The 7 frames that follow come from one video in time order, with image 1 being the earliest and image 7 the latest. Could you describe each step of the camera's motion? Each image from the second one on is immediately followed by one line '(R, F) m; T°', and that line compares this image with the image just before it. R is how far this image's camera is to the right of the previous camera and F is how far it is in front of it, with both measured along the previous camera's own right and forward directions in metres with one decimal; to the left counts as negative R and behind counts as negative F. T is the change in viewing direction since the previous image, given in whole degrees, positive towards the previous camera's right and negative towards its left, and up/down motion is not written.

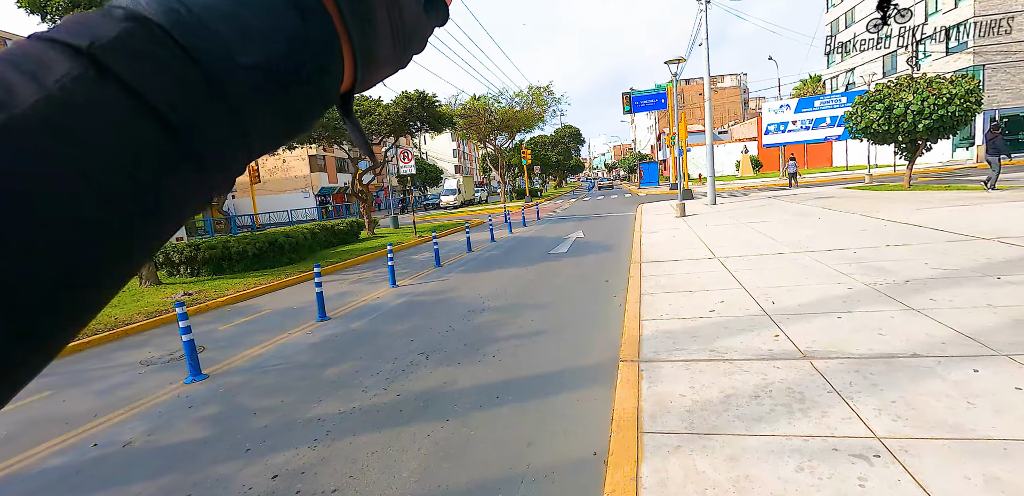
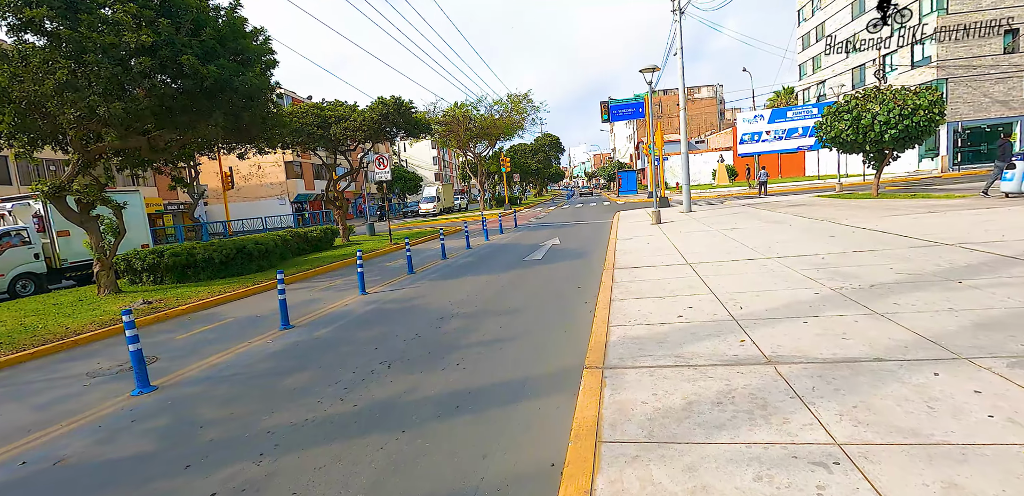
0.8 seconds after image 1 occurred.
(+0.2, +0.1) m; +2°
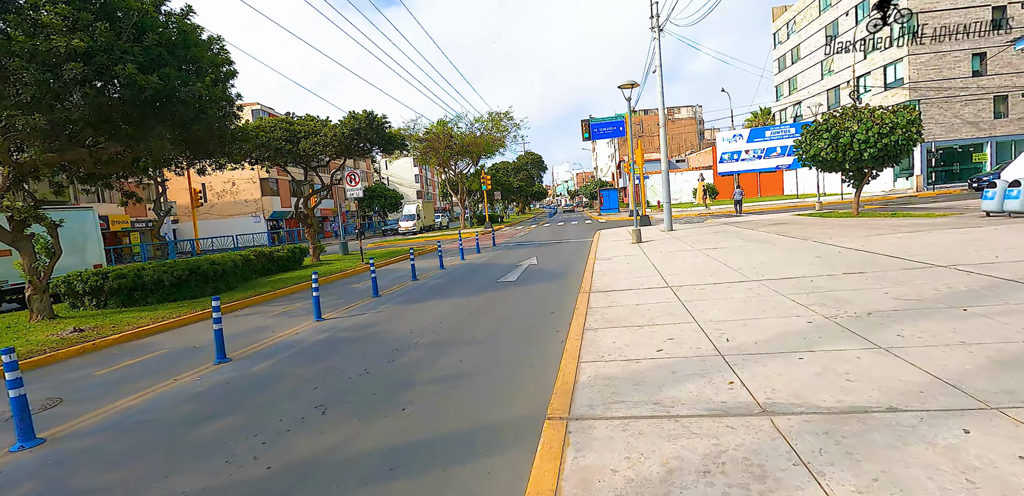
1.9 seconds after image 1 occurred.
(+0.3, +0.7) m; +2°
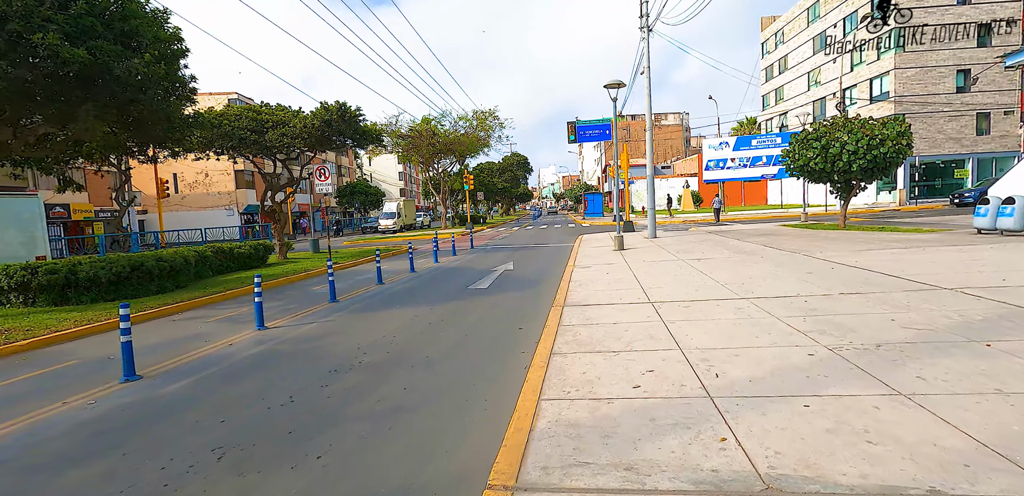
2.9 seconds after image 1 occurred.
(+0.3, +0.8) m; +2°
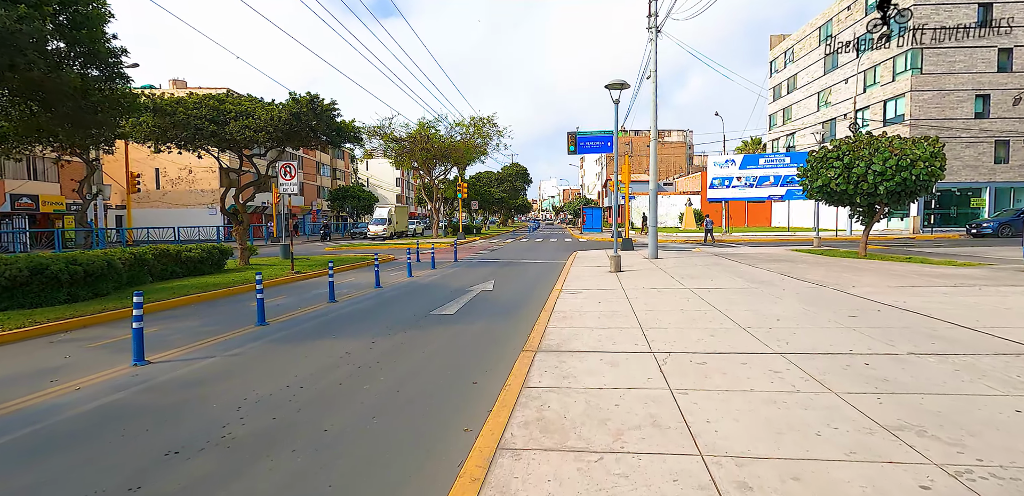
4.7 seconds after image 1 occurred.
(+0.5, +1.8) m; 0°
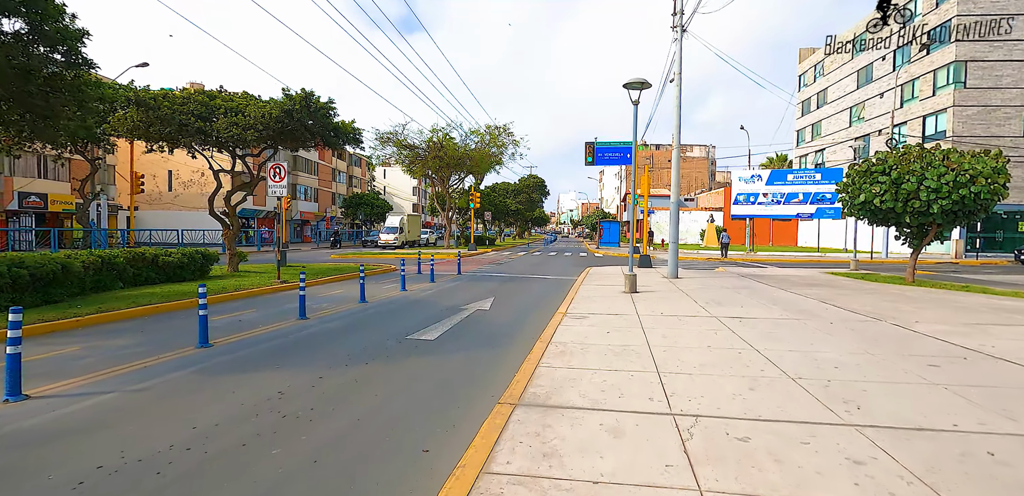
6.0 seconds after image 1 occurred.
(+0.4, +1.4) m; -2°
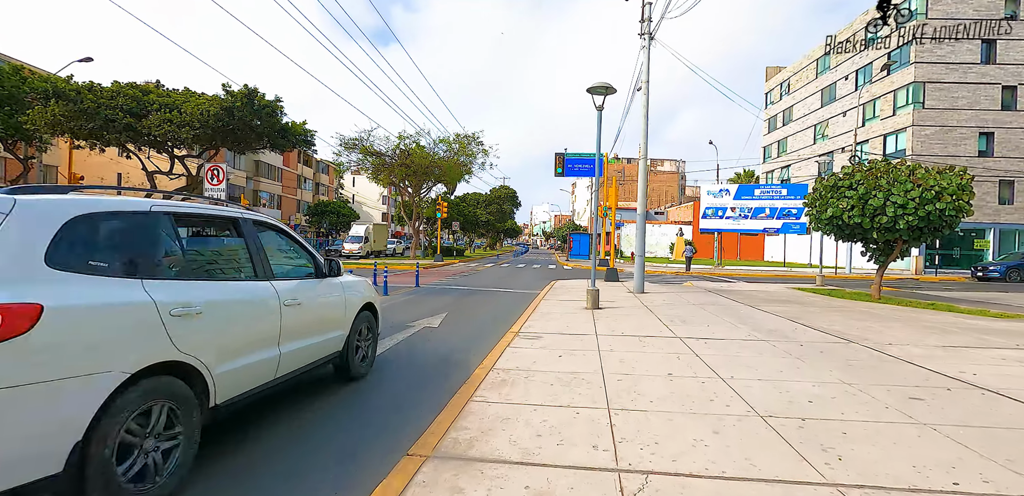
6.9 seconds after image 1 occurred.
(+0.5, +0.8) m; +3°
